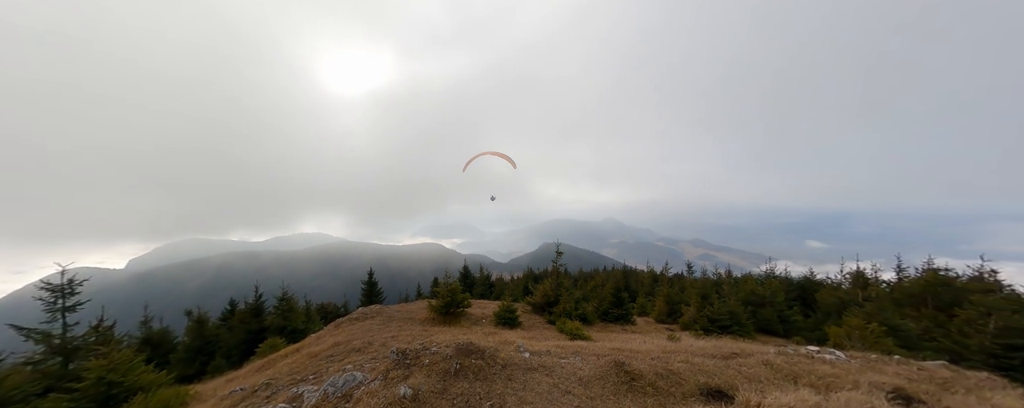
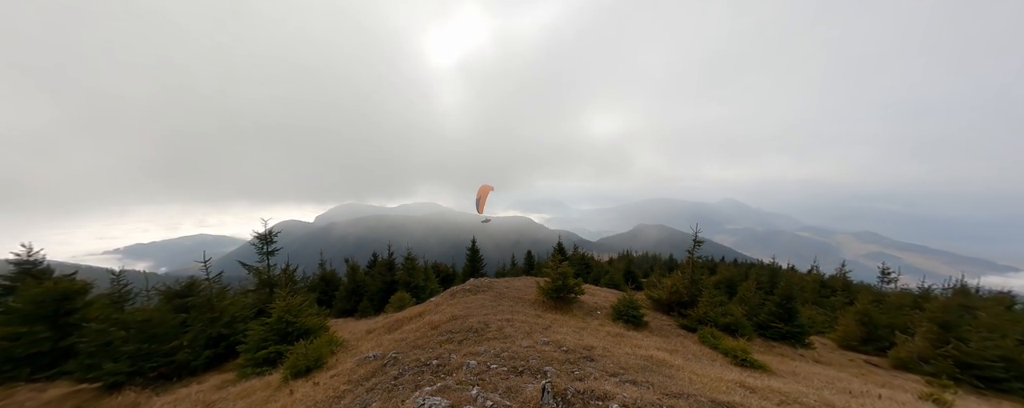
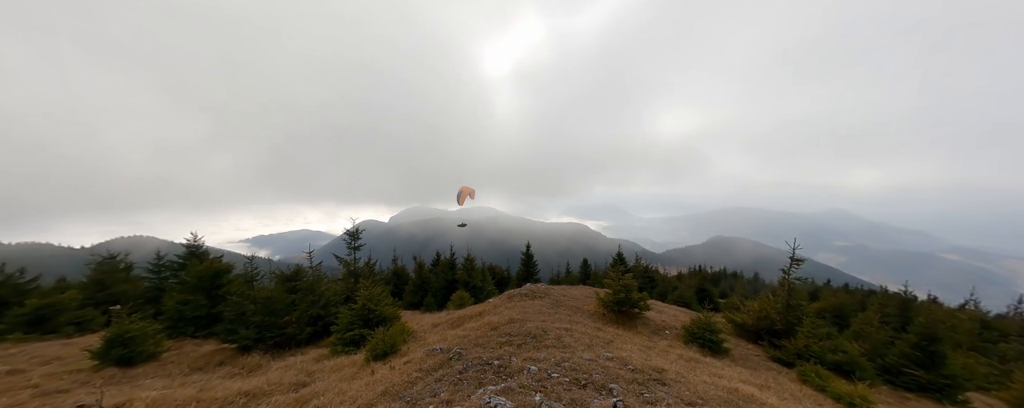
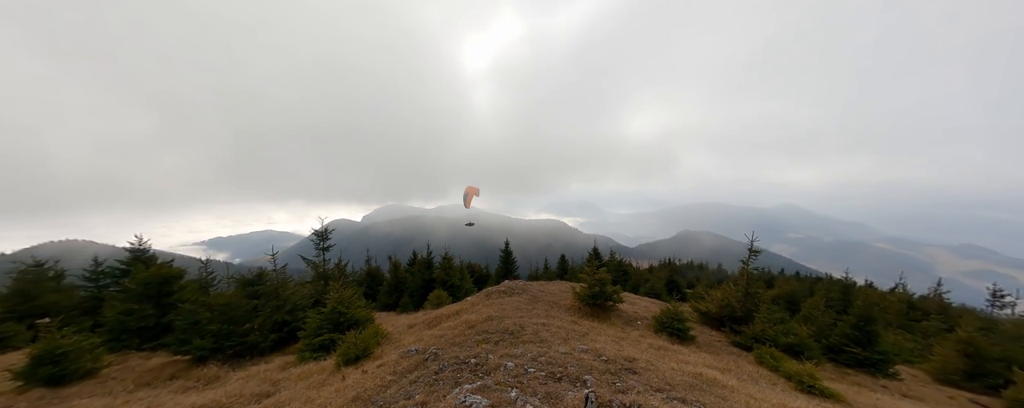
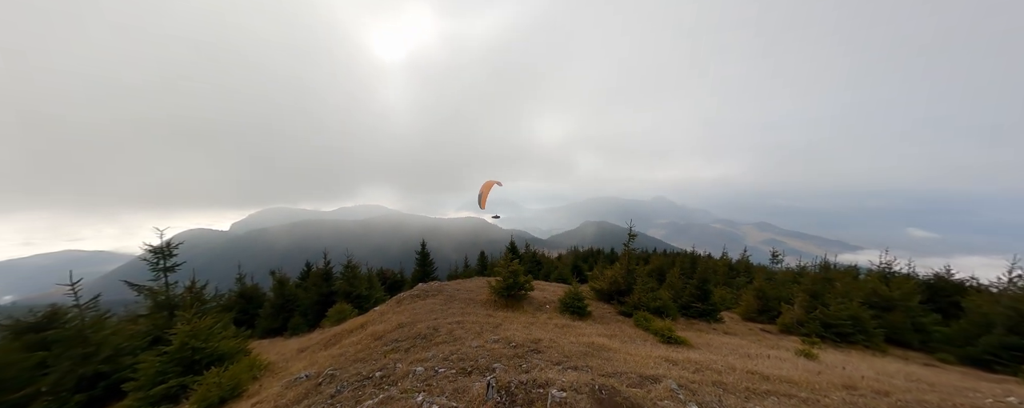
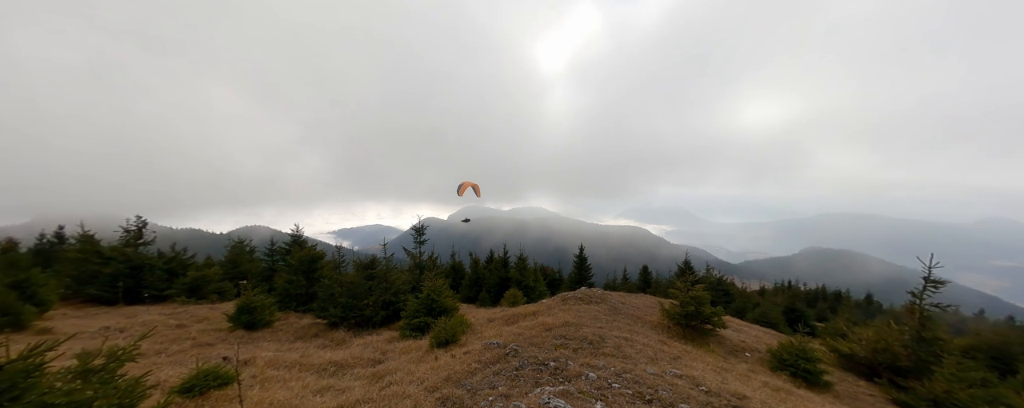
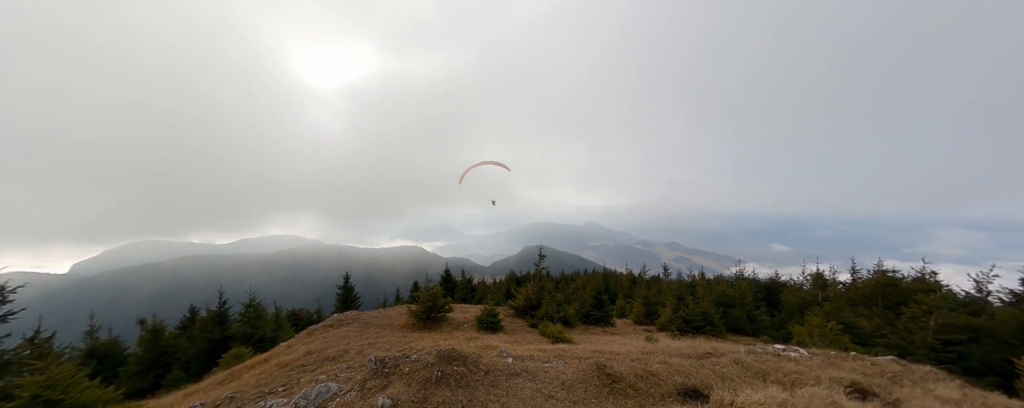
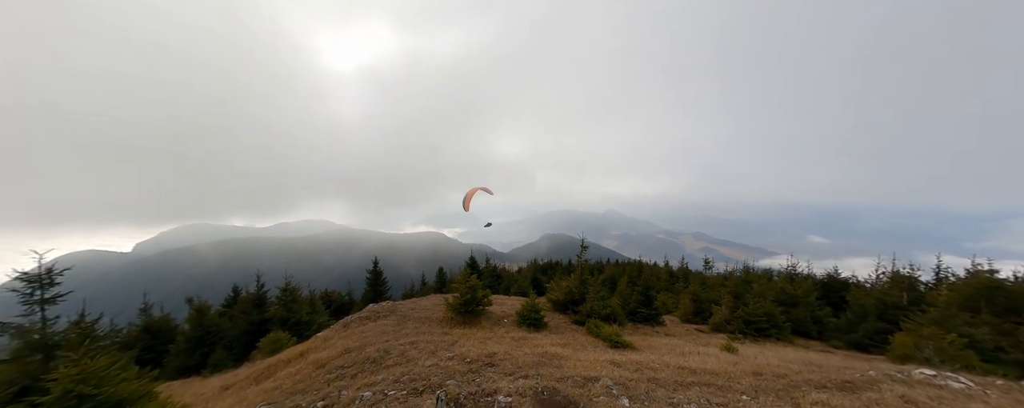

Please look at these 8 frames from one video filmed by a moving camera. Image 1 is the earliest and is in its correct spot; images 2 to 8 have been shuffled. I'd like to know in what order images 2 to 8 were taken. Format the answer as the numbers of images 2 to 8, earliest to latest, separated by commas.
7, 8, 5, 2, 4, 3, 6
